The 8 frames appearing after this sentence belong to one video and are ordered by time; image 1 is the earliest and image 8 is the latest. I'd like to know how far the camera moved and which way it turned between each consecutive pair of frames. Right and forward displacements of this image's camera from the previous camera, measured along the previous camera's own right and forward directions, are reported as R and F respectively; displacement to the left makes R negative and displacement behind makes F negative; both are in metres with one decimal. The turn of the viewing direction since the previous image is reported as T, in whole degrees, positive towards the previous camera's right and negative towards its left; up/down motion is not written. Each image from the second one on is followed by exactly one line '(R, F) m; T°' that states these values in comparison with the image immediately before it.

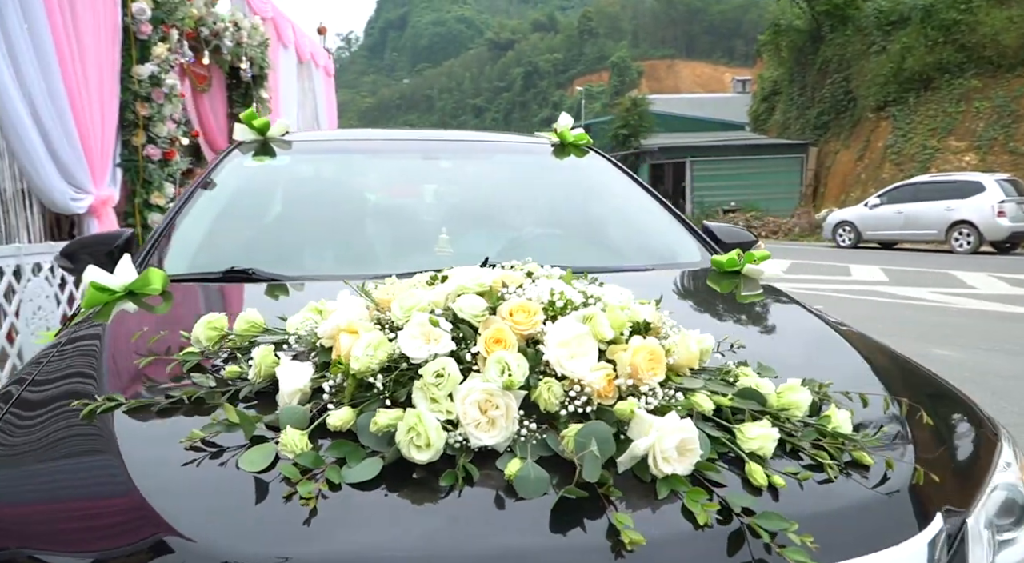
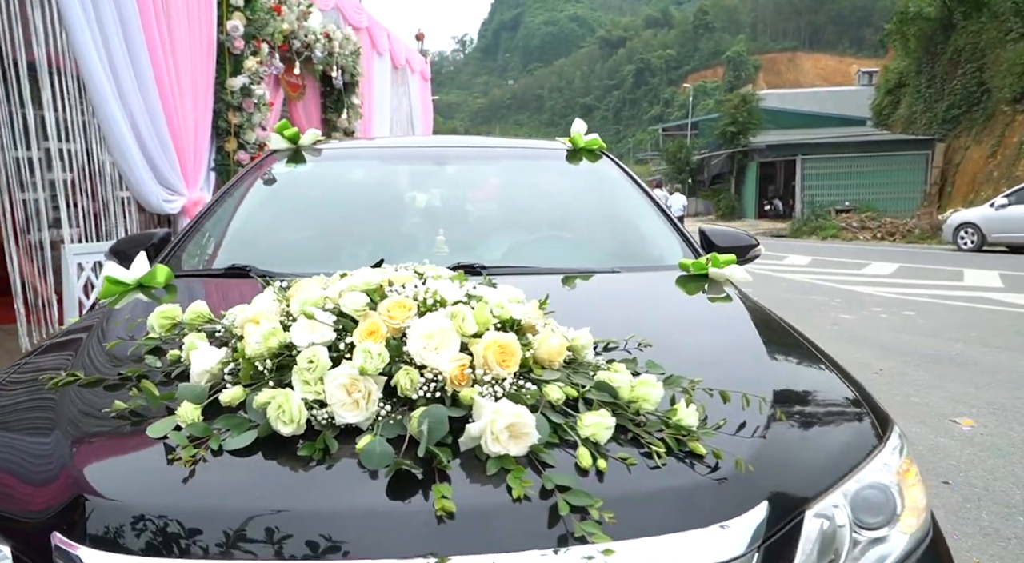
(+0.4, -0.1) m; -8°
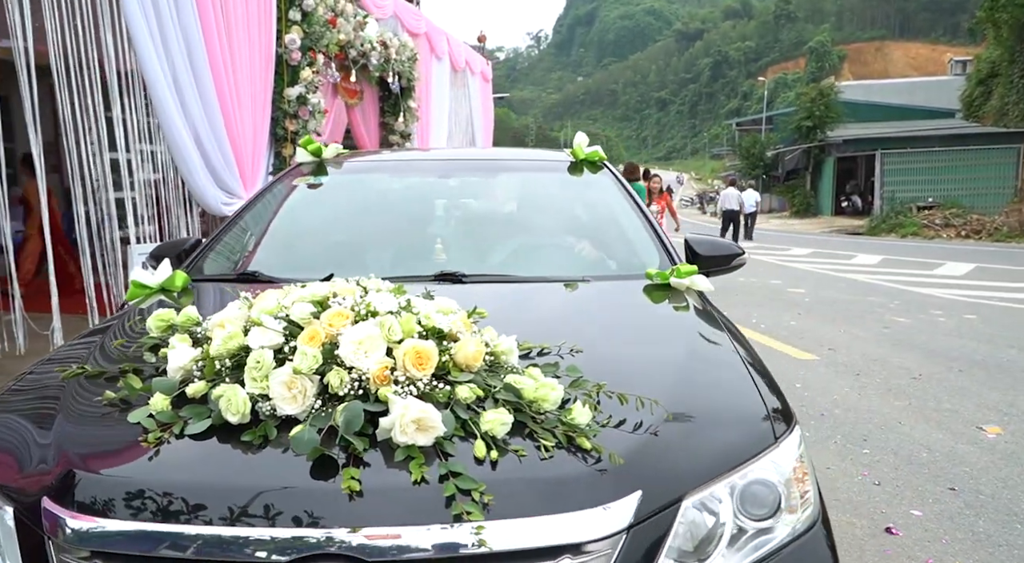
(+0.3, -0.2) m; -5°
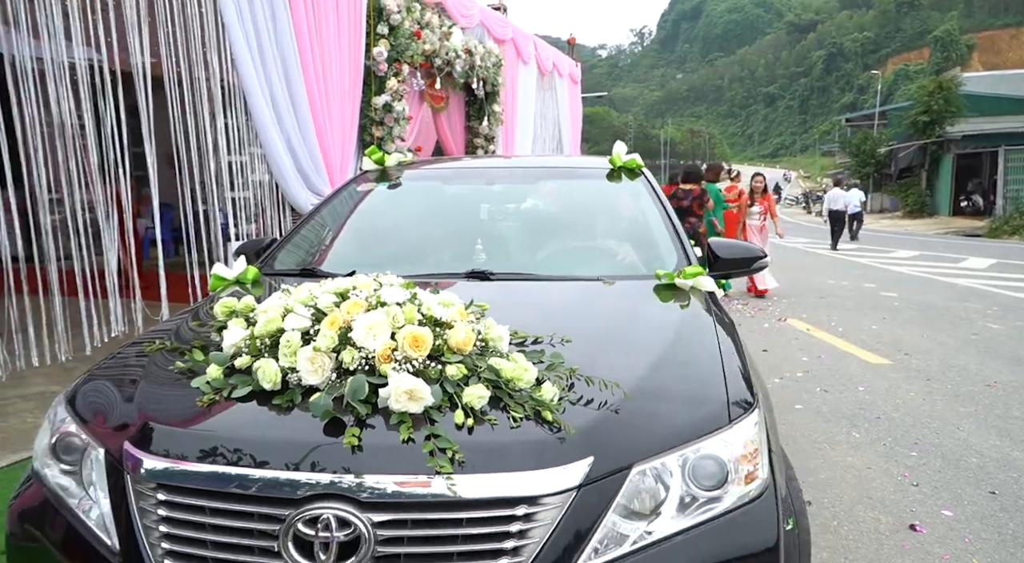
(+0.2, -0.2) m; -8°
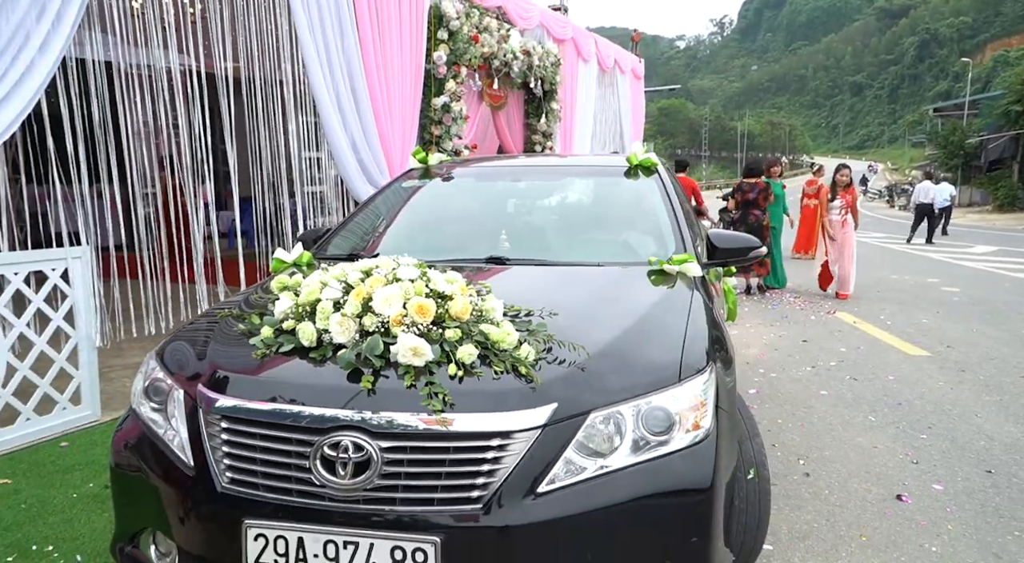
(+0.2, -0.3) m; -6°
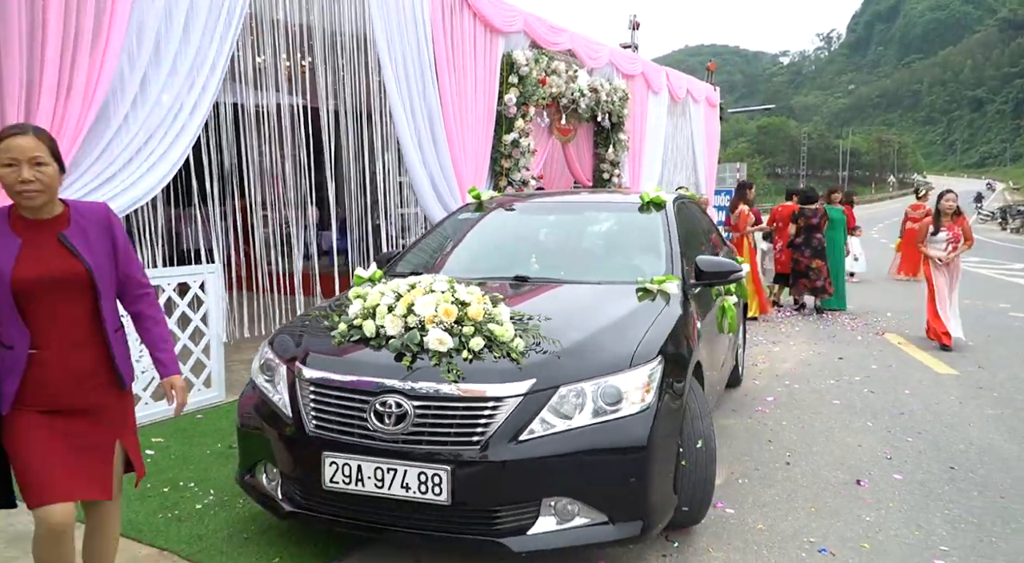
(+0.4, -0.7) m; -8°
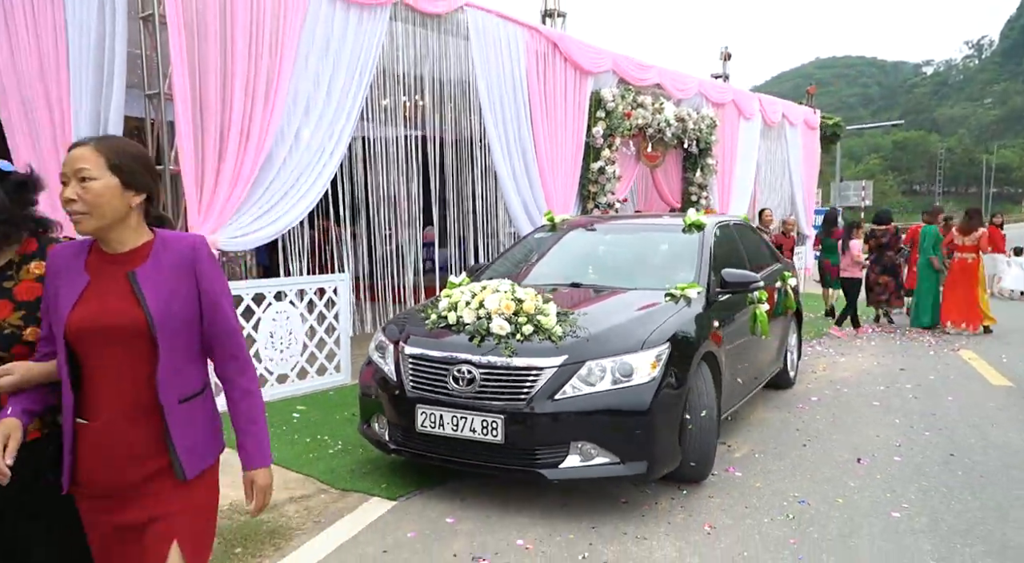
(+0.4, -0.9) m; -10°
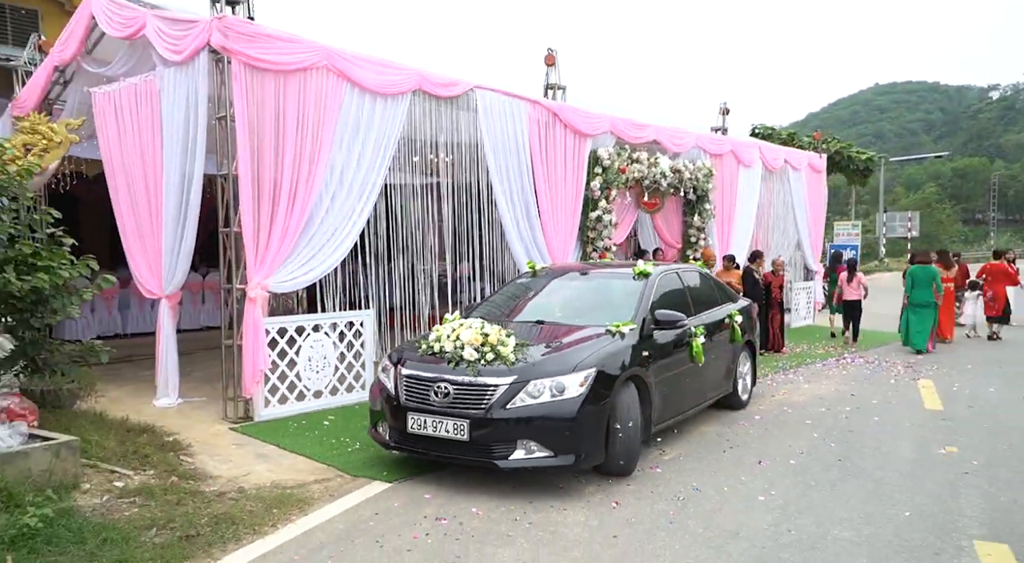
(+0.6, -1.1) m; -4°
